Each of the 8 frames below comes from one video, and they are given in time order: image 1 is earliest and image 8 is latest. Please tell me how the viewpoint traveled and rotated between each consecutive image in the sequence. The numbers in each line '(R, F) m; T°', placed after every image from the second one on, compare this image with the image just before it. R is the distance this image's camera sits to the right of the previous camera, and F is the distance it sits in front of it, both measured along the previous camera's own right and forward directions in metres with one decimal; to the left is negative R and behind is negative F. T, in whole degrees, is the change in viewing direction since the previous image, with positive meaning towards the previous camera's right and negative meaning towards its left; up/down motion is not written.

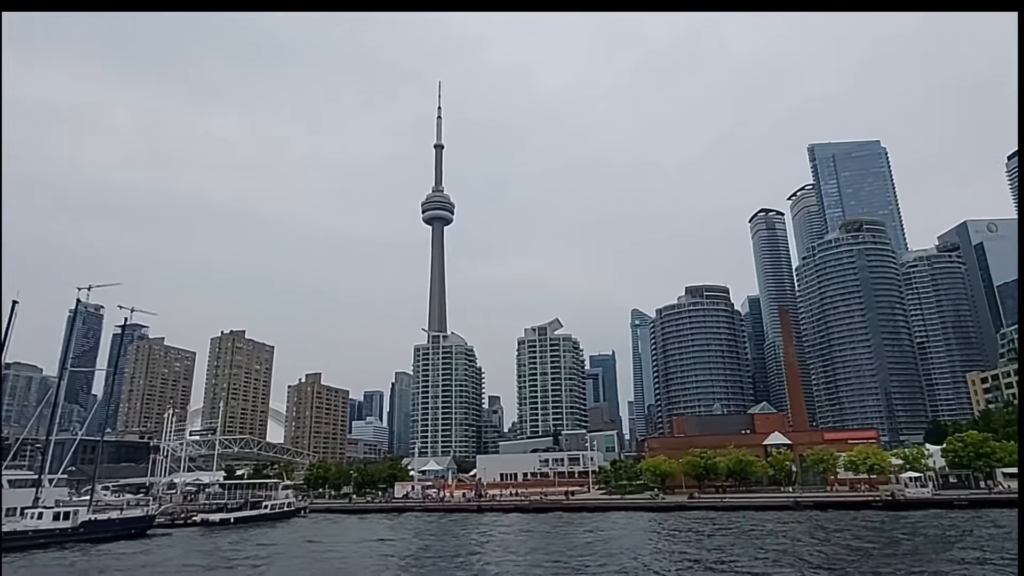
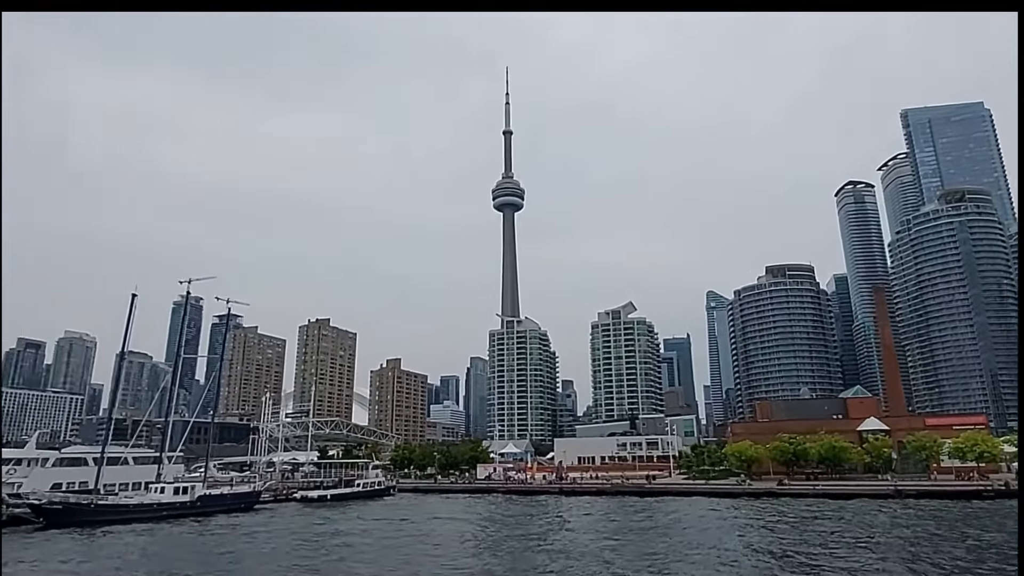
(-0.3, -0.1) m; -7°
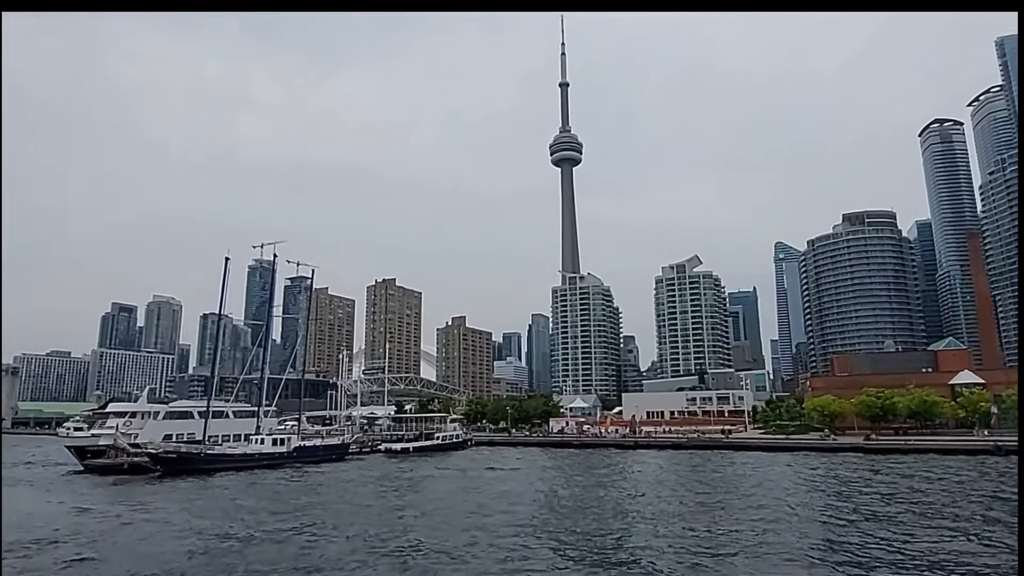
(-0.8, +0.1) m; -6°
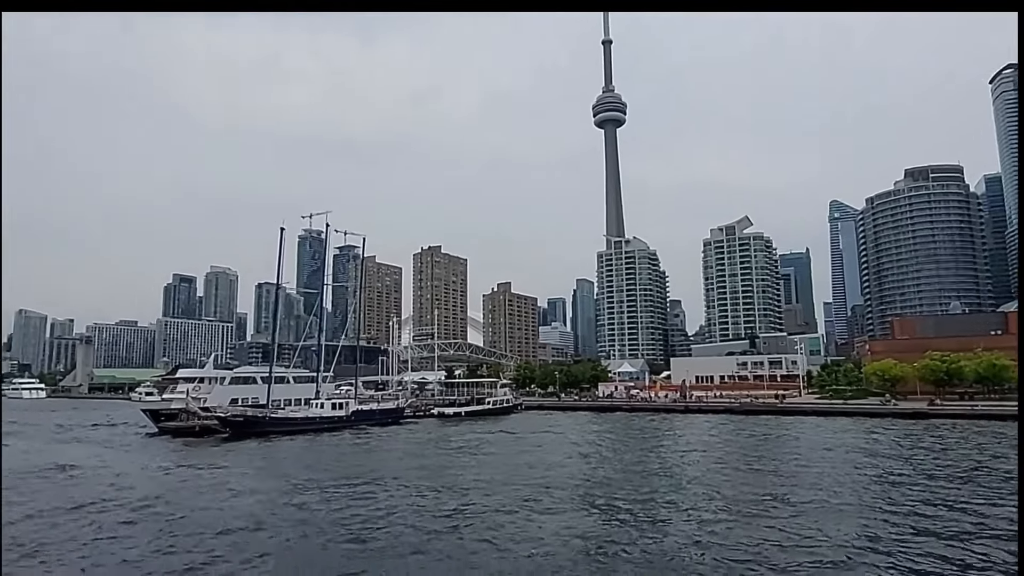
(-0.2, 0.0) m; -4°
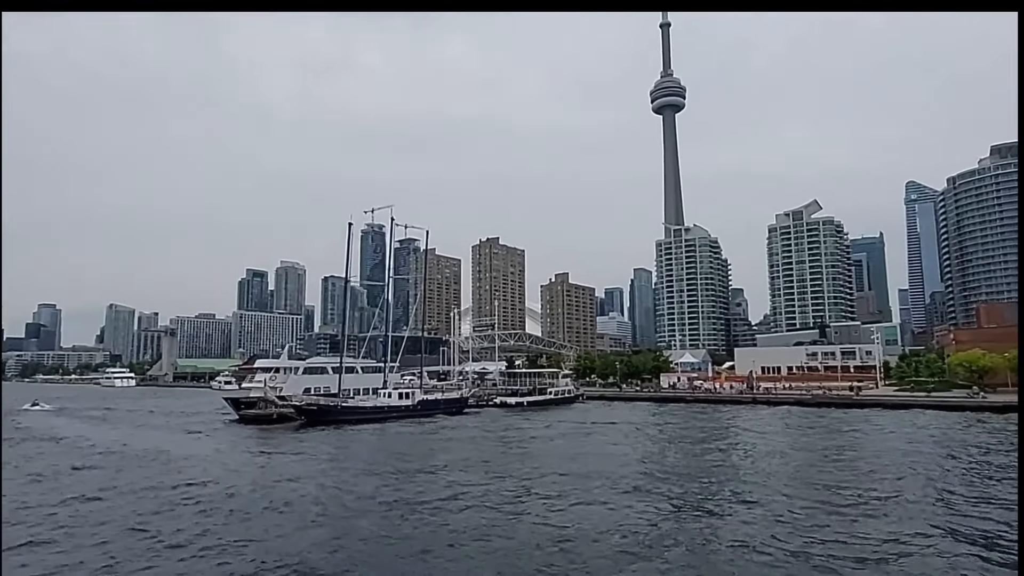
(-0.2, -0.1) m; -5°
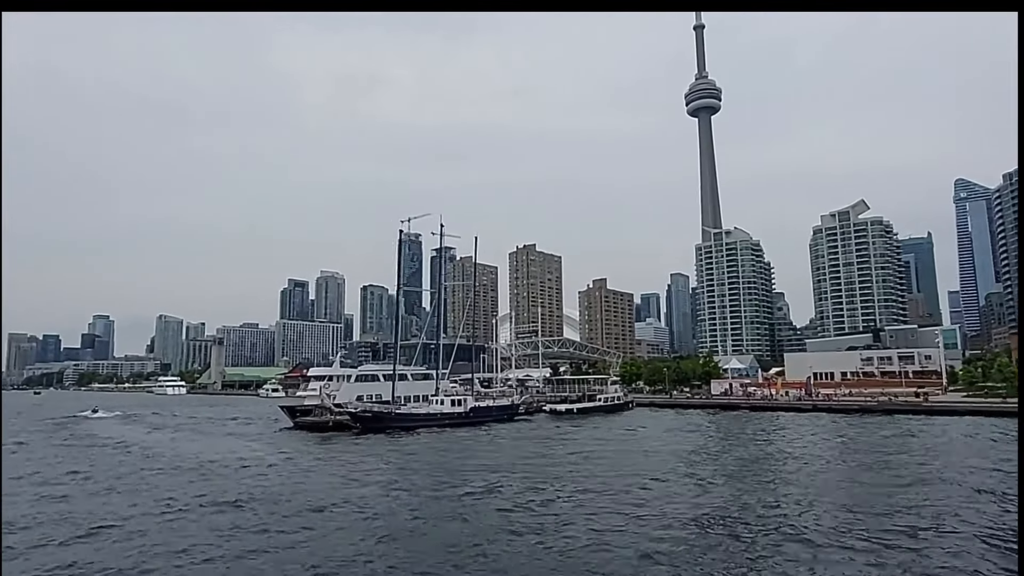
(-0.8, +0.3) m; -3°
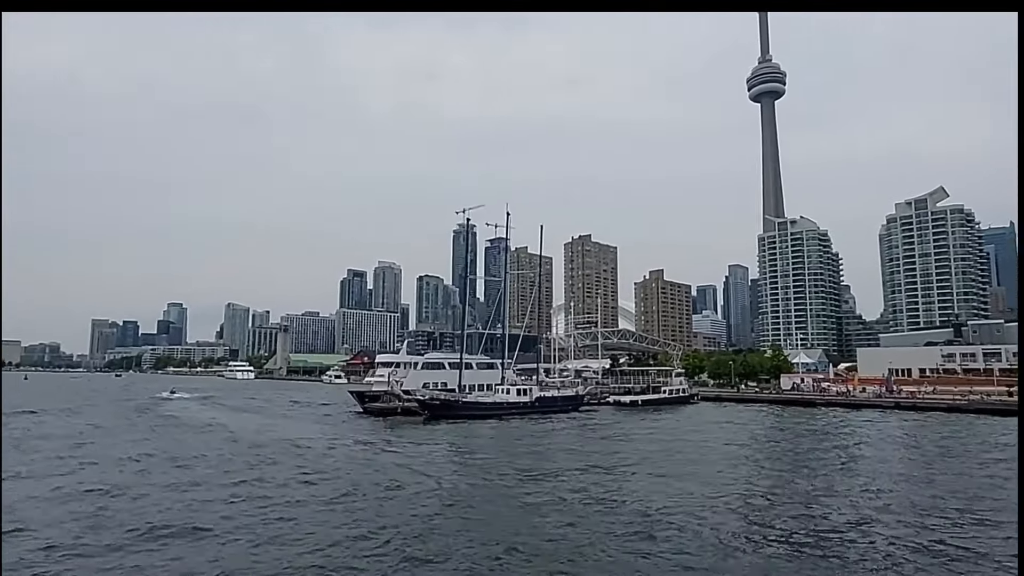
(-0.7, +0.2) m; -5°
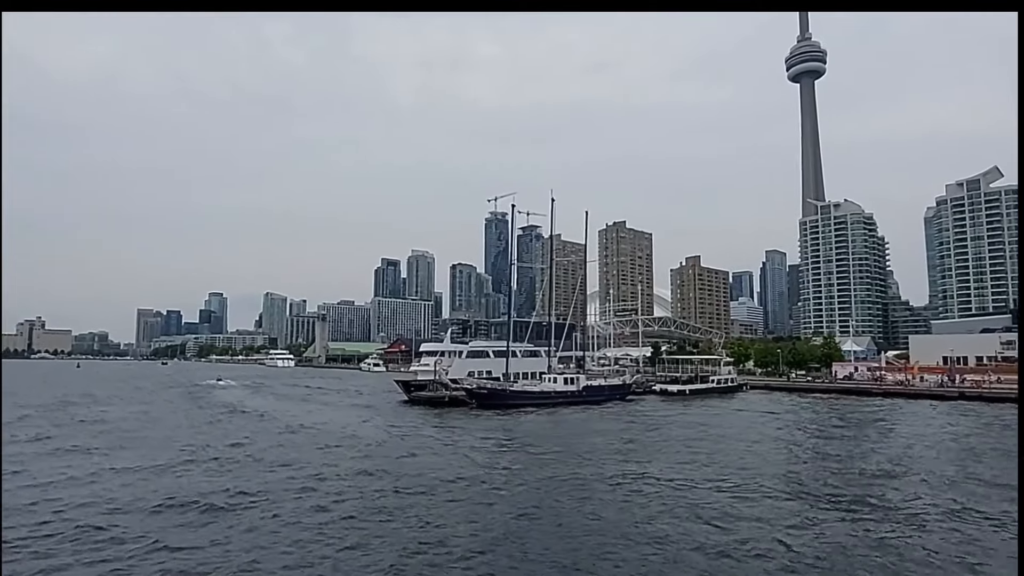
(-0.7, +0.4) m; -3°
